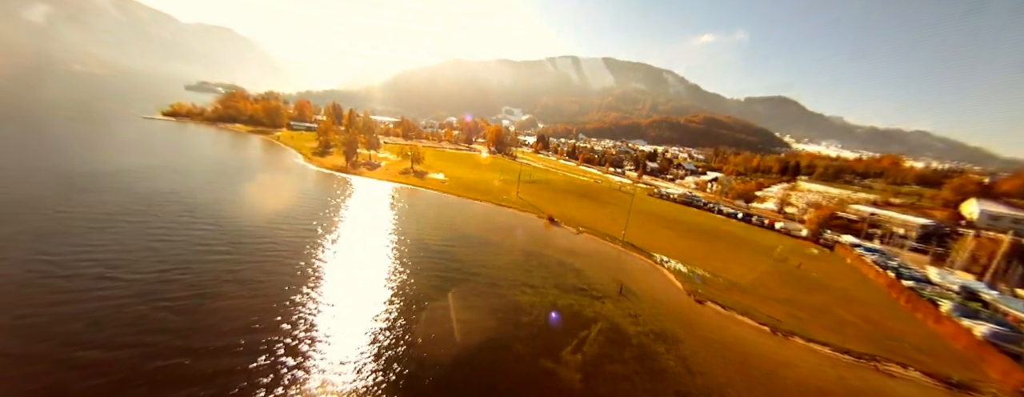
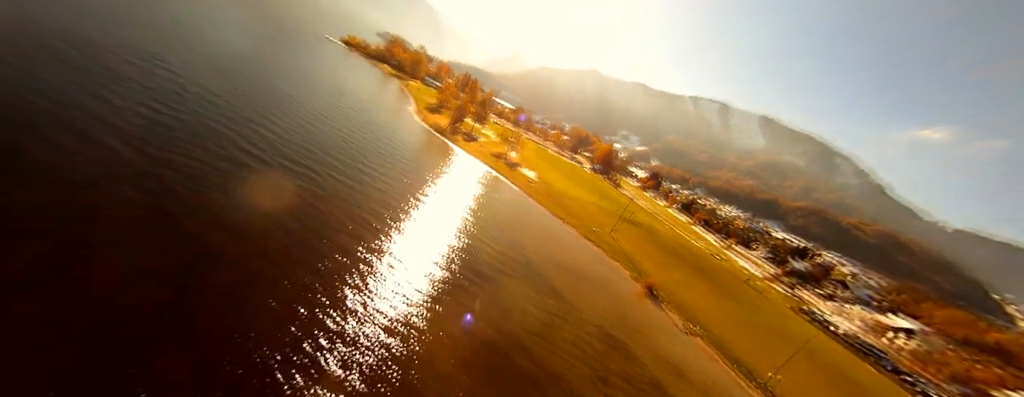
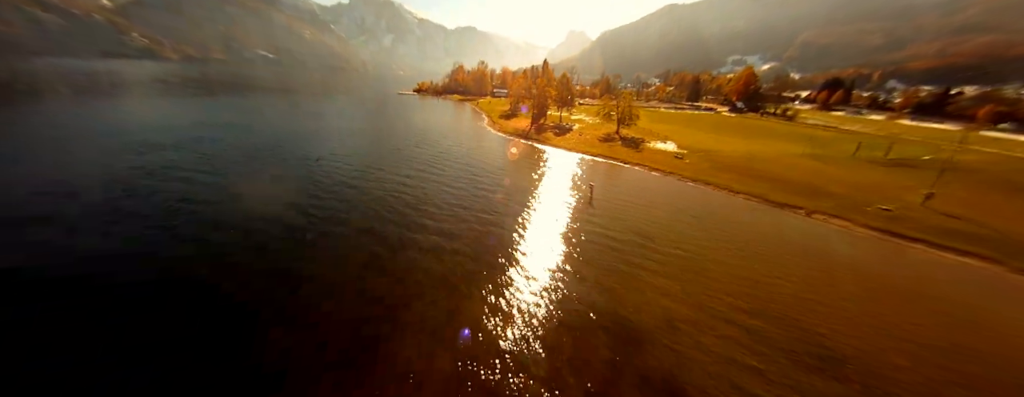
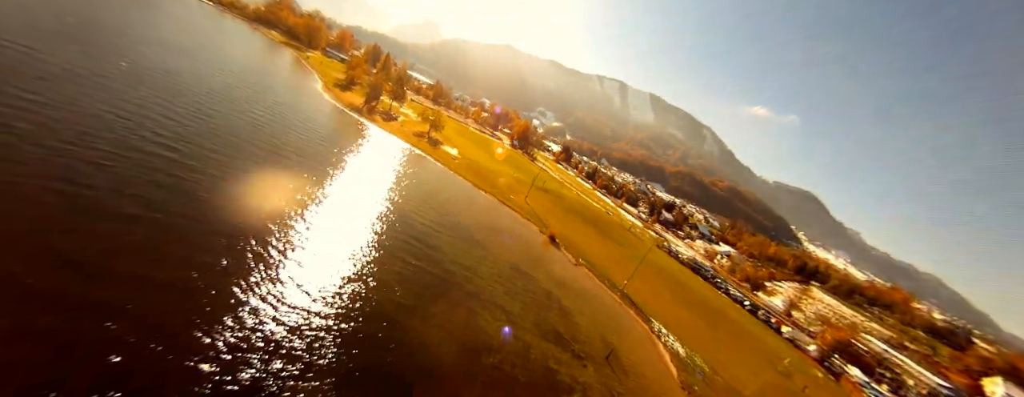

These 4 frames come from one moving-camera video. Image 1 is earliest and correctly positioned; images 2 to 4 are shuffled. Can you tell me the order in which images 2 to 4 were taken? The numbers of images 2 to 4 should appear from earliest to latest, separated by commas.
4, 2, 3
